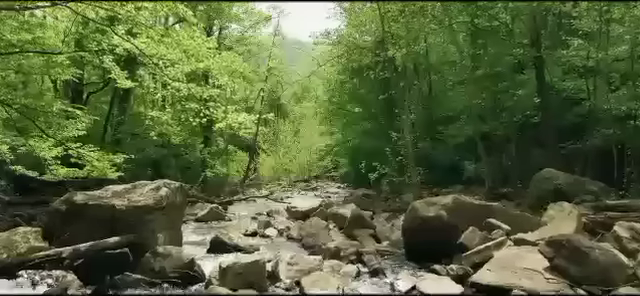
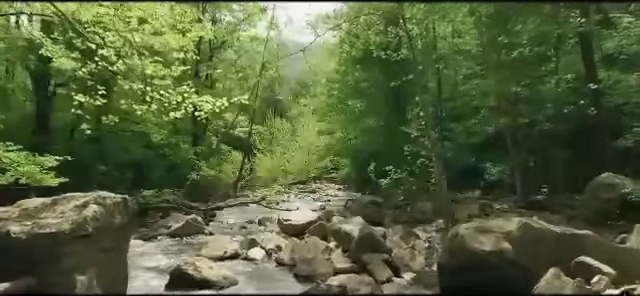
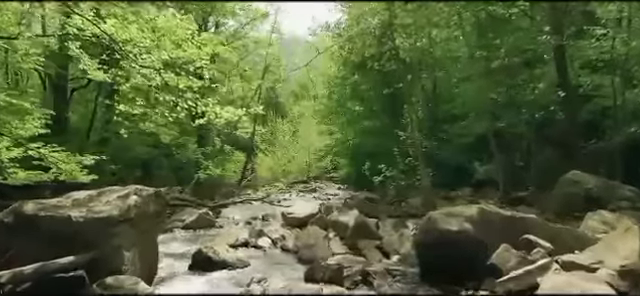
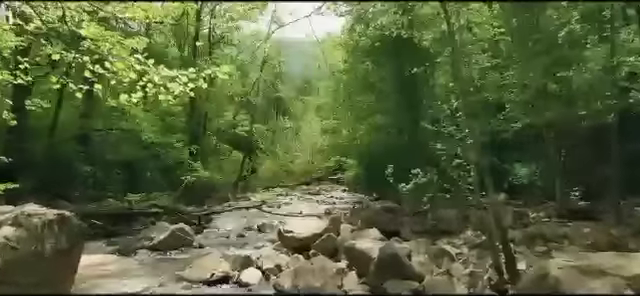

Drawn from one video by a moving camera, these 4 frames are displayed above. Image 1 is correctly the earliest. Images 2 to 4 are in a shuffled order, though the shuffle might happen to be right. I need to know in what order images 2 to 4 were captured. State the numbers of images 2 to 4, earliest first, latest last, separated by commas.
3, 2, 4
